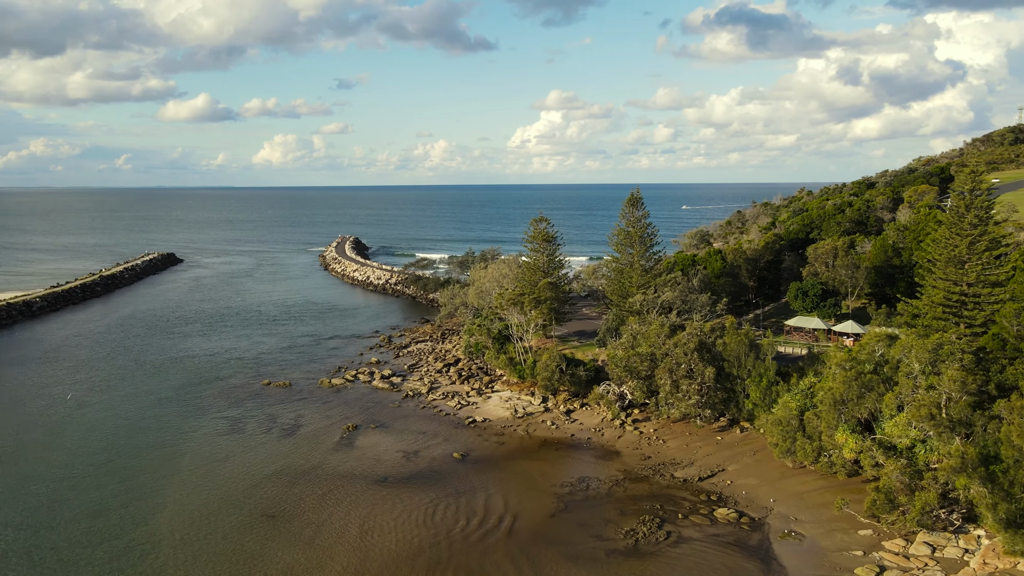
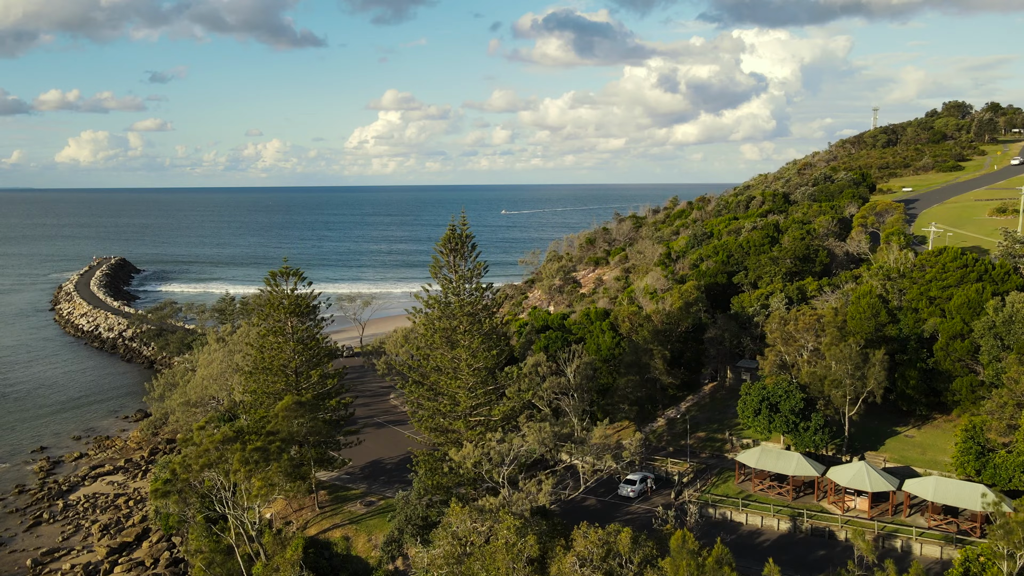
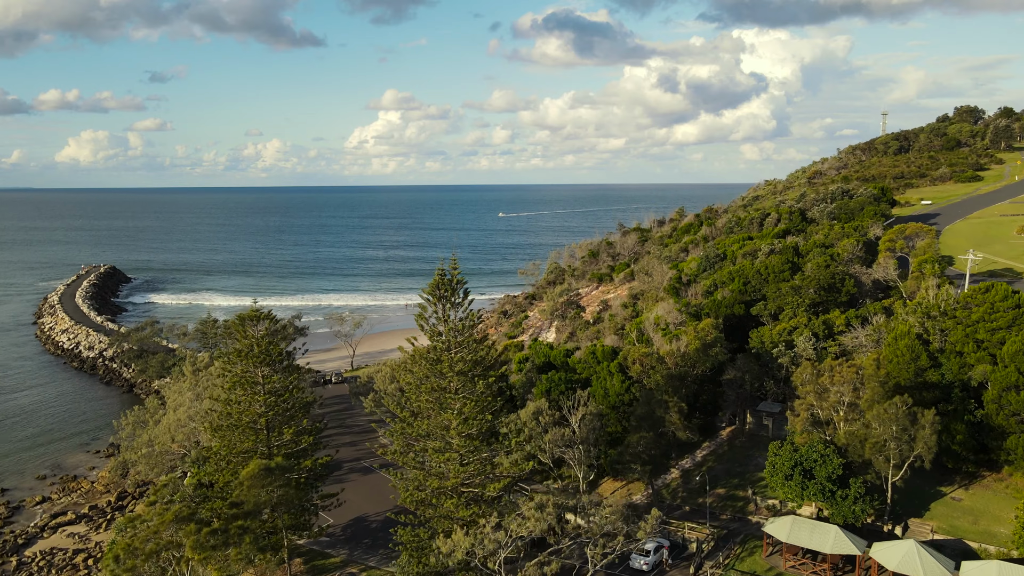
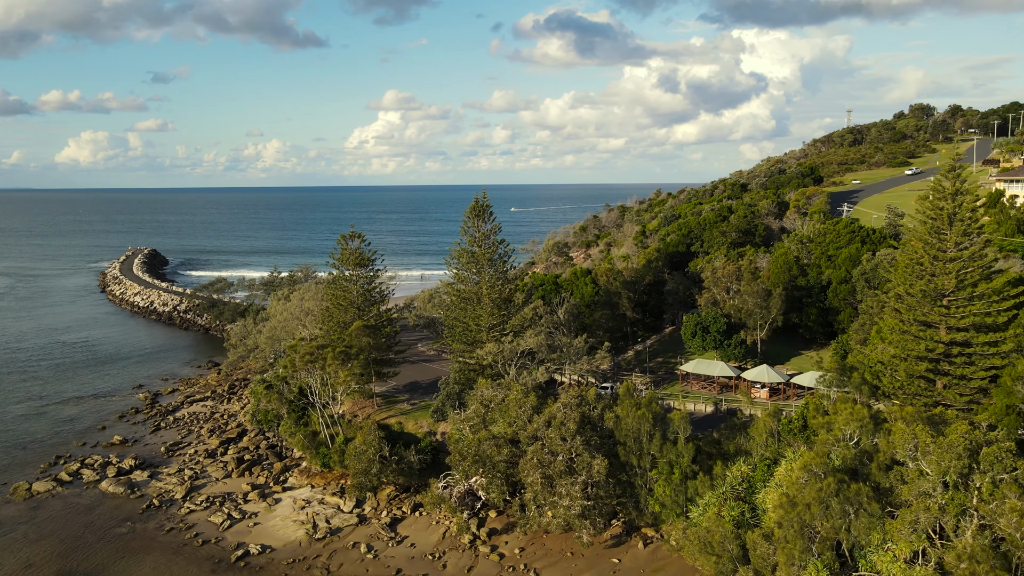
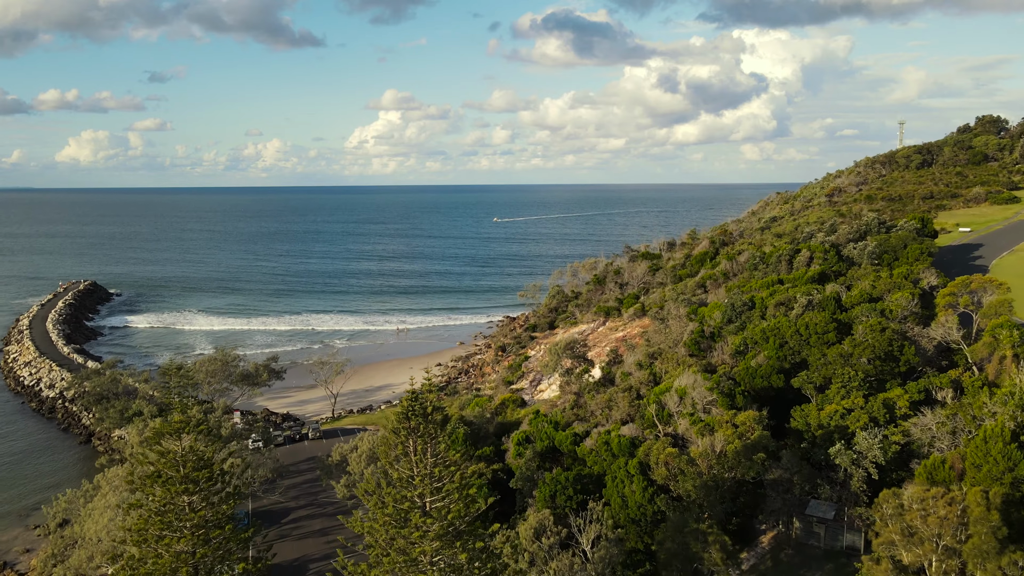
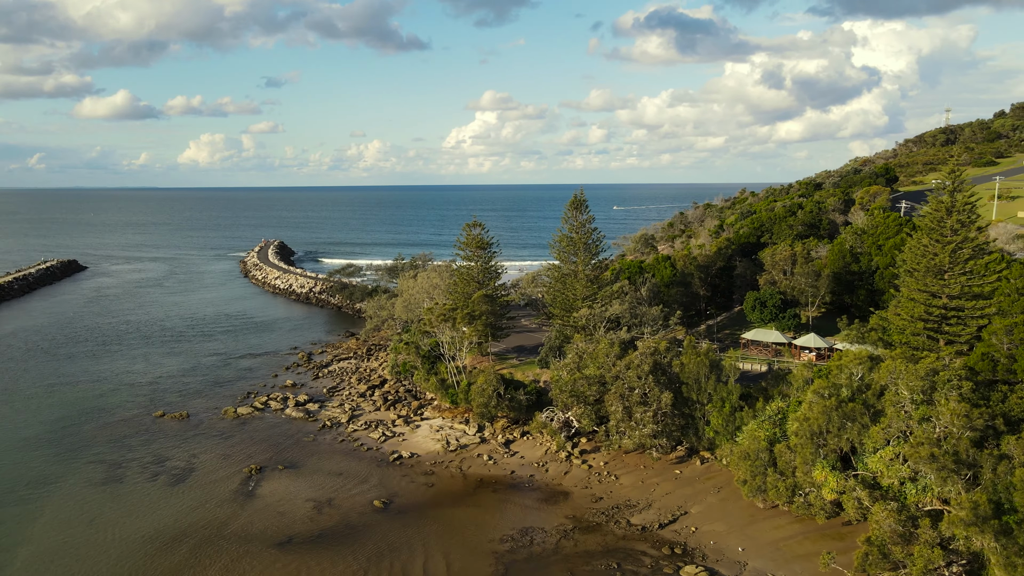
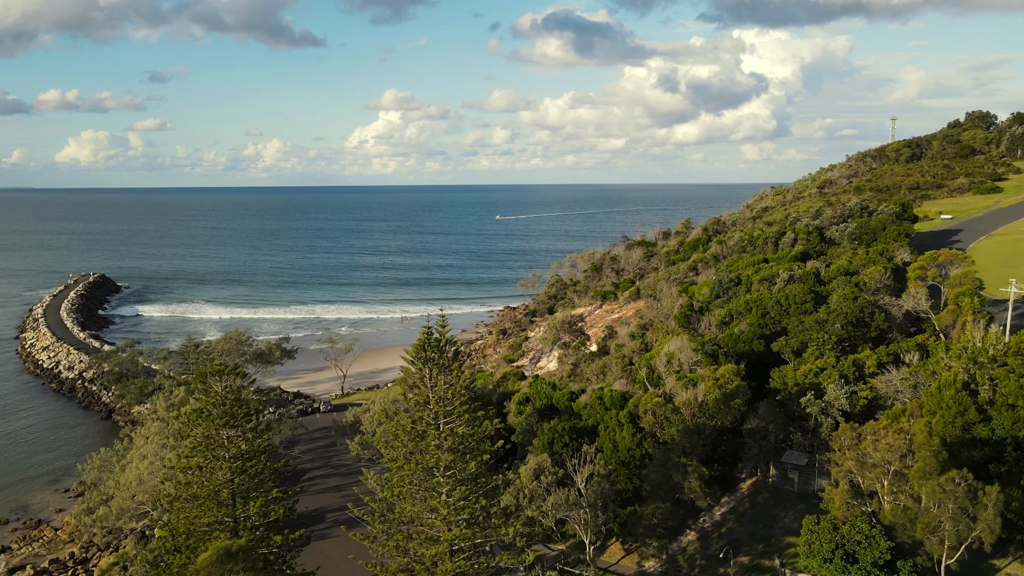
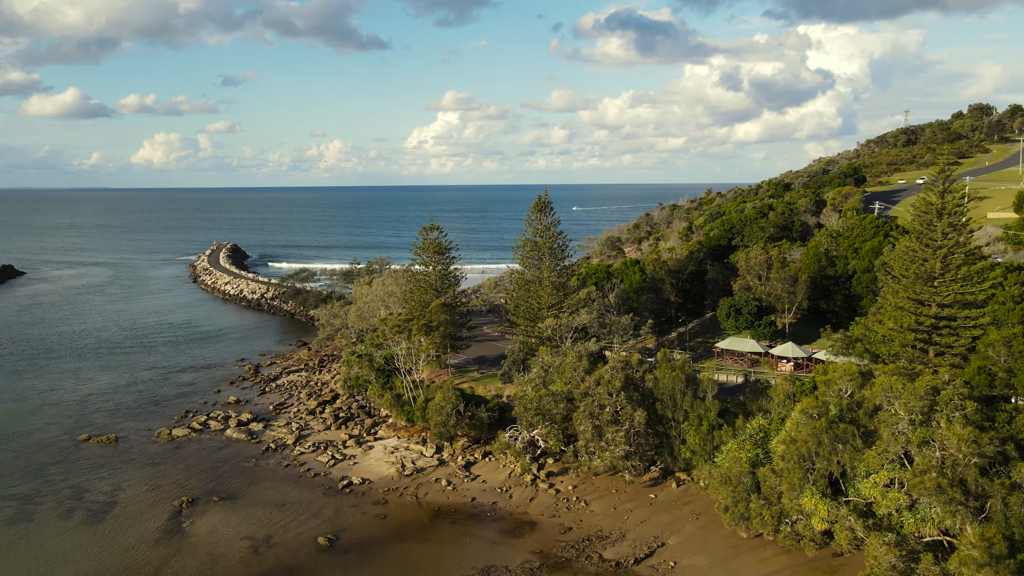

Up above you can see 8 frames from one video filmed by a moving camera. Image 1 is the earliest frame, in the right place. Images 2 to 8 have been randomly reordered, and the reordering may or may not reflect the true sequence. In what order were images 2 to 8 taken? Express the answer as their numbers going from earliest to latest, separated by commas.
6, 8, 4, 2, 3, 7, 5
